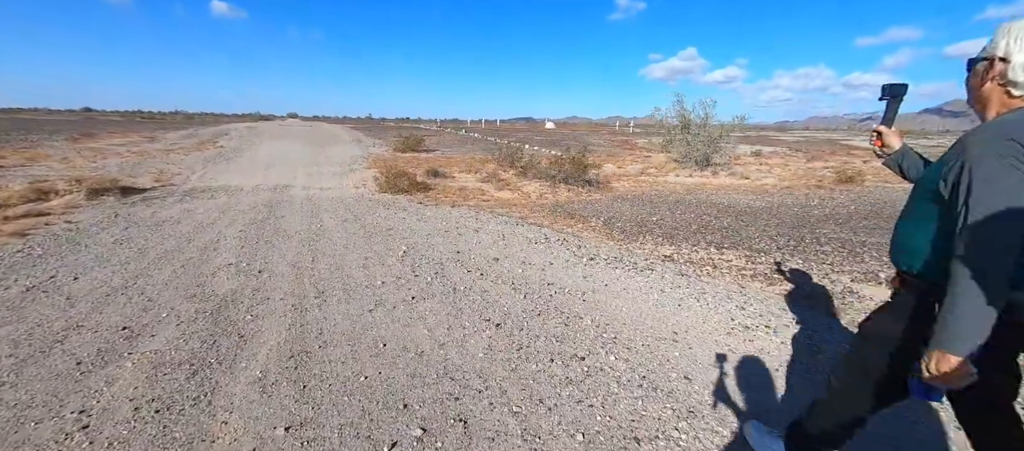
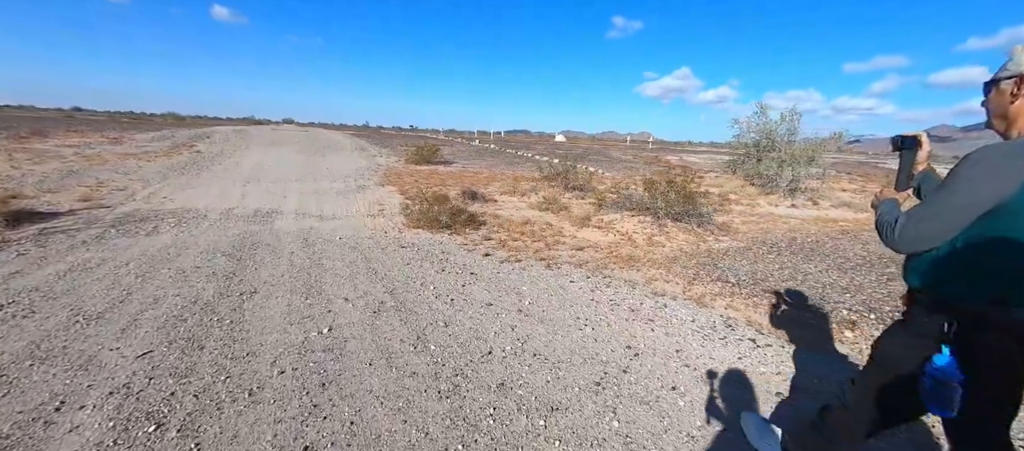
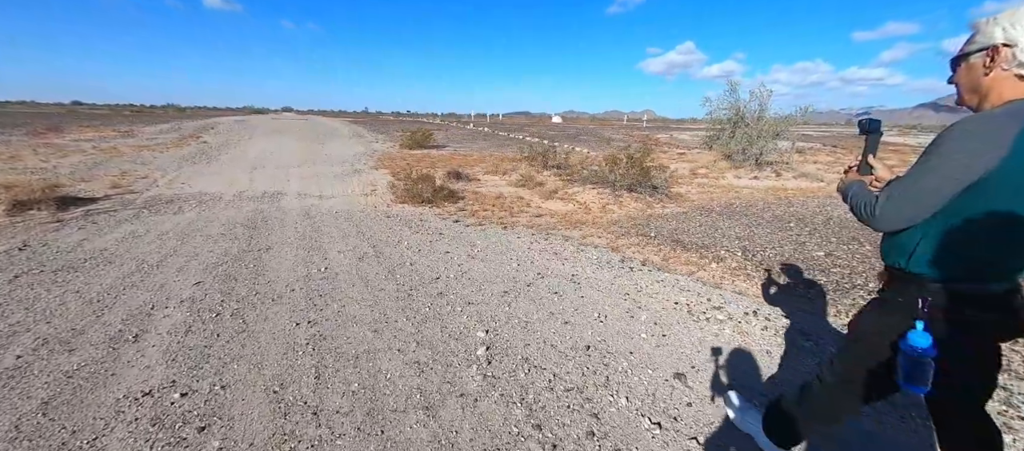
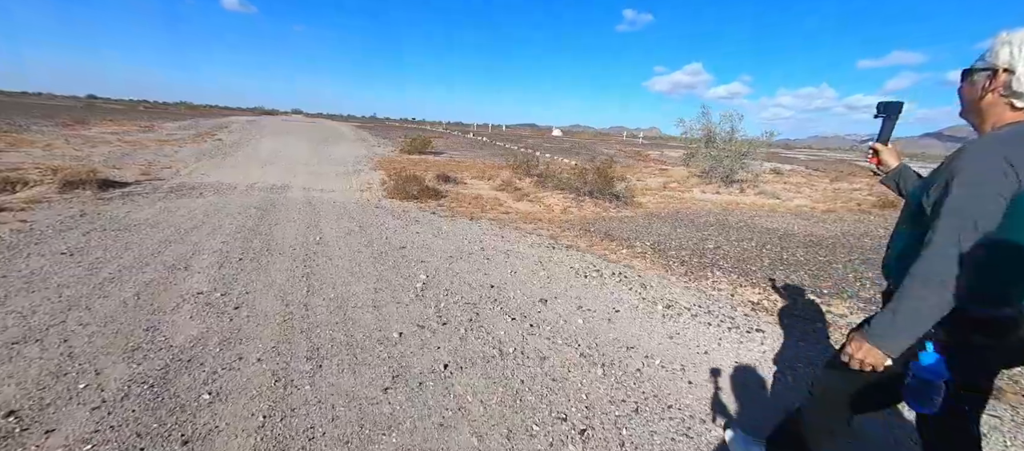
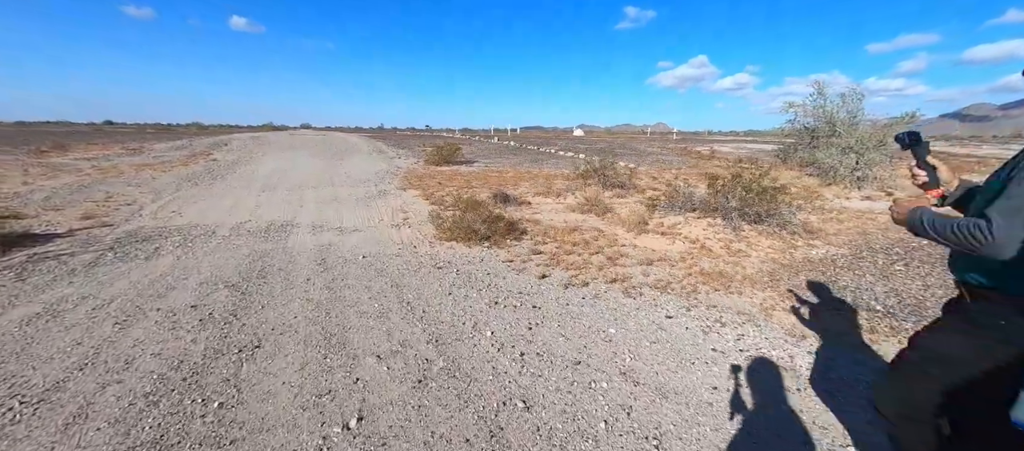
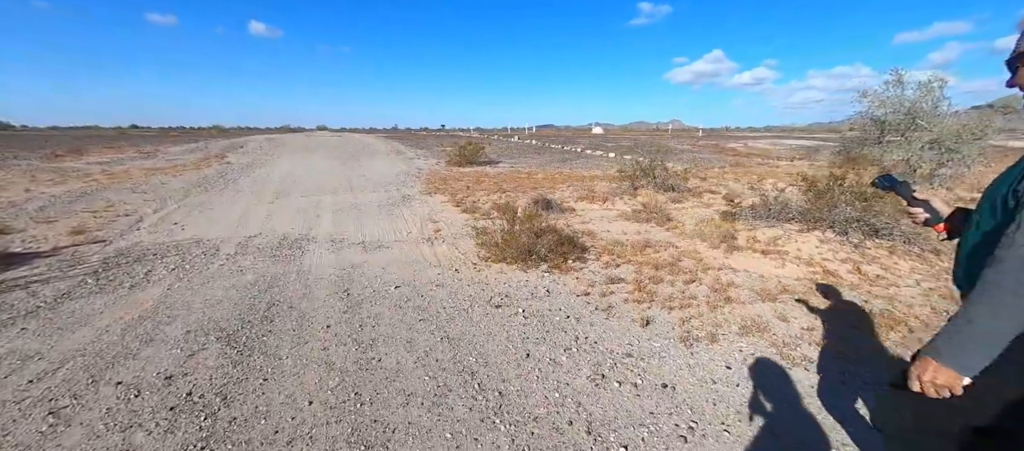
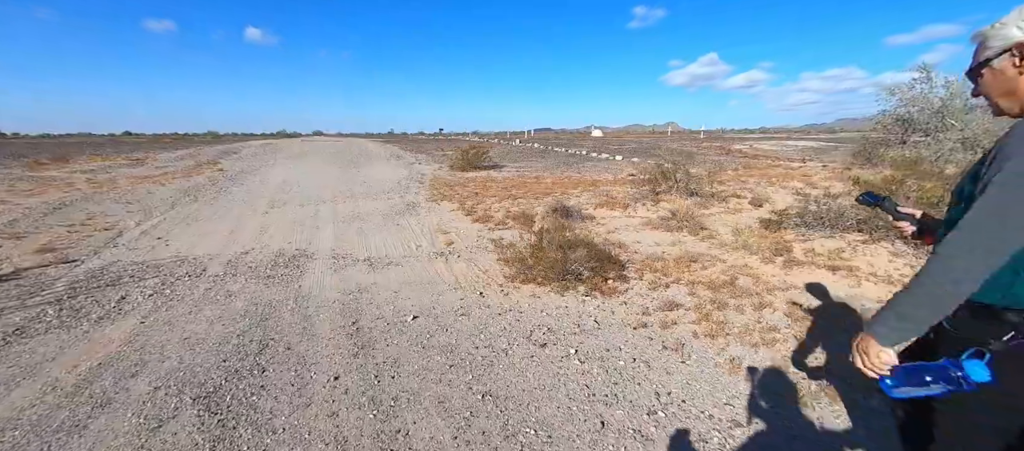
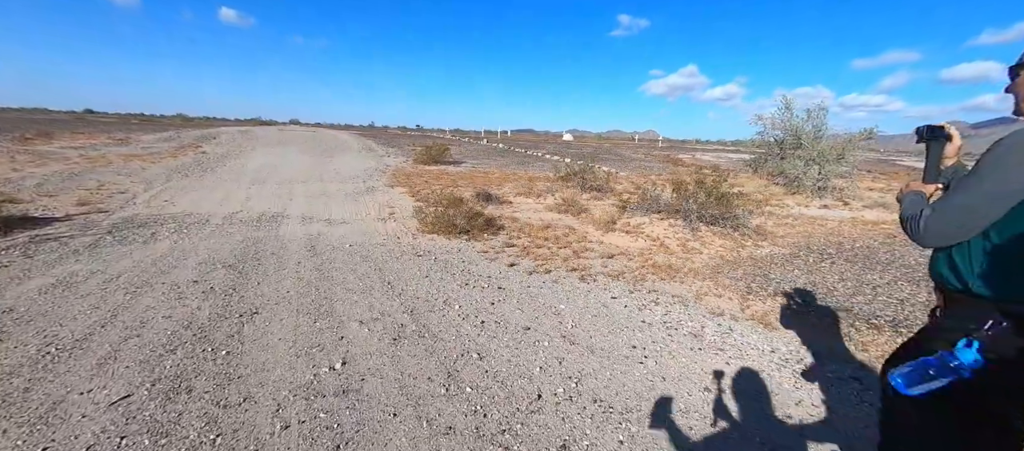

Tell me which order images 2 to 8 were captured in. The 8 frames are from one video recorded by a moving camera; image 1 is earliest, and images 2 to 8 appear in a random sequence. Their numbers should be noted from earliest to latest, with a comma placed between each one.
4, 3, 2, 8, 5, 6, 7
